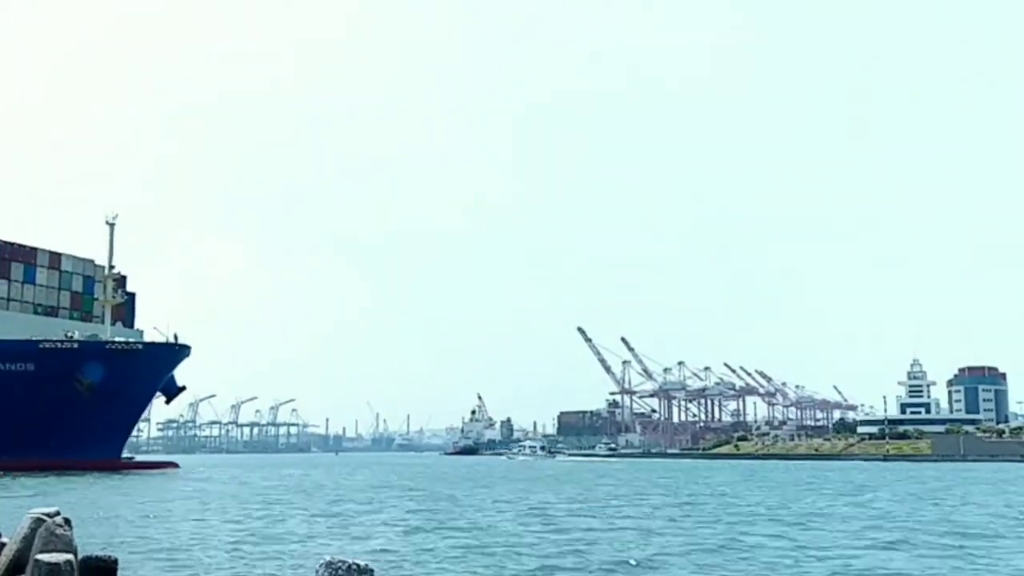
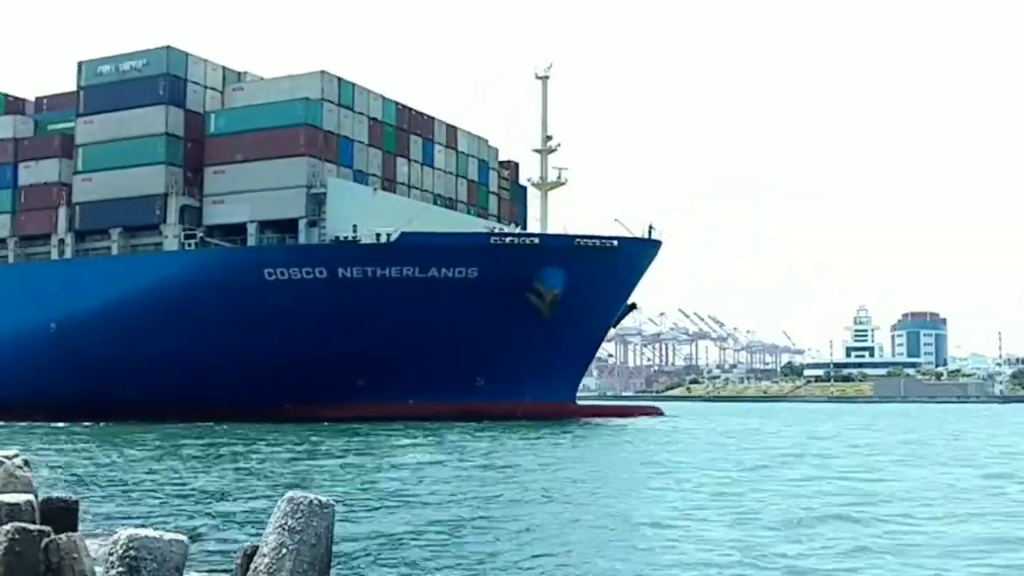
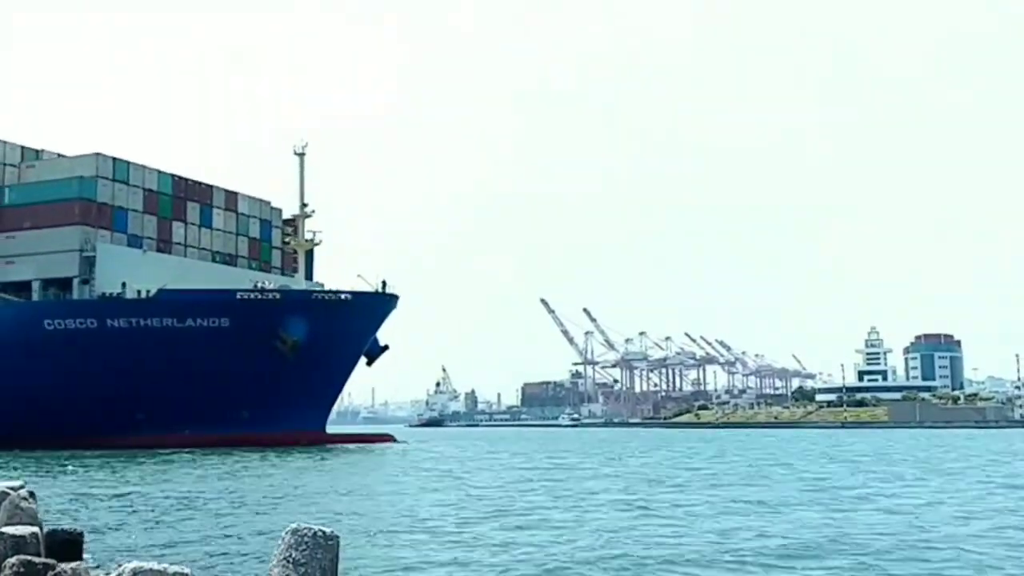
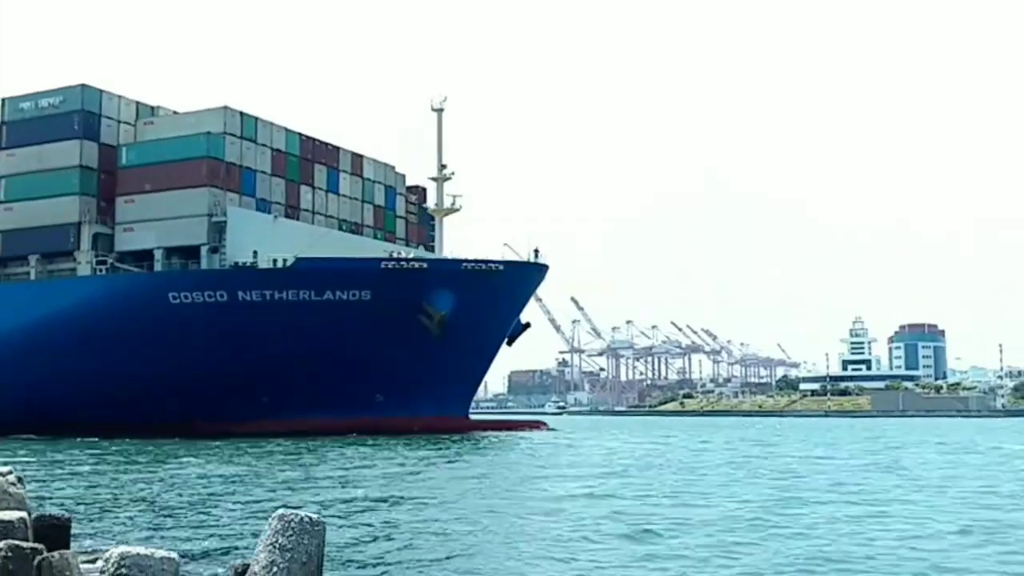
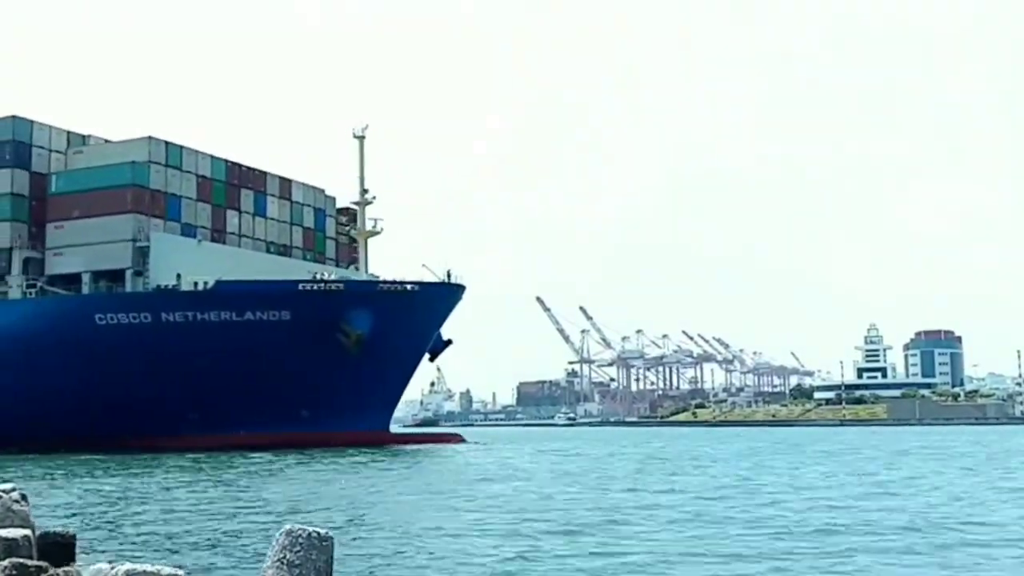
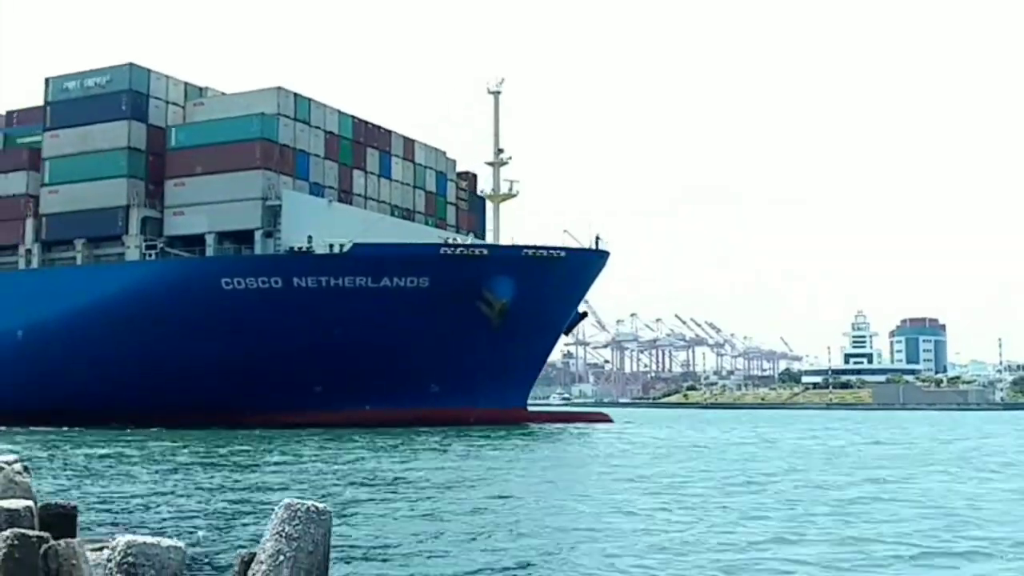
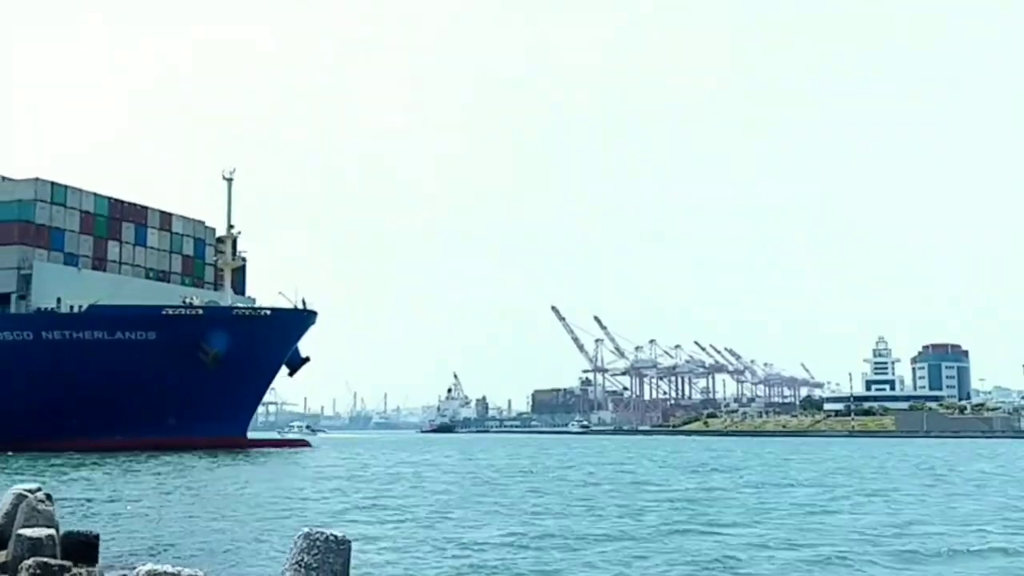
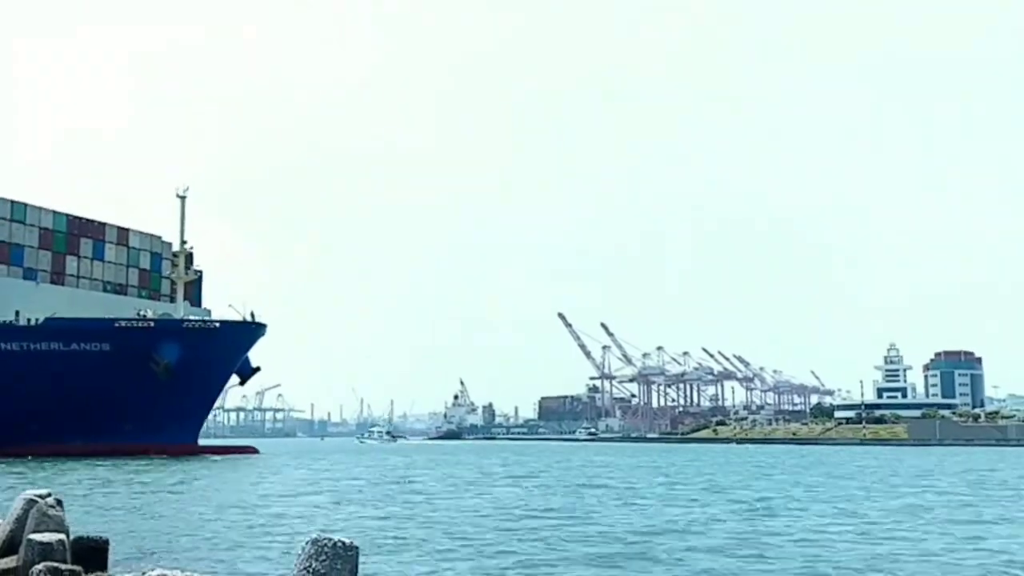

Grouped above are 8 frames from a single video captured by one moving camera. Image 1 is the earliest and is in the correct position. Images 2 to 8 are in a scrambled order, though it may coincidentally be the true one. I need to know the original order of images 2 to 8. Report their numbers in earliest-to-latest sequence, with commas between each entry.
8, 7, 3, 5, 4, 6, 2
